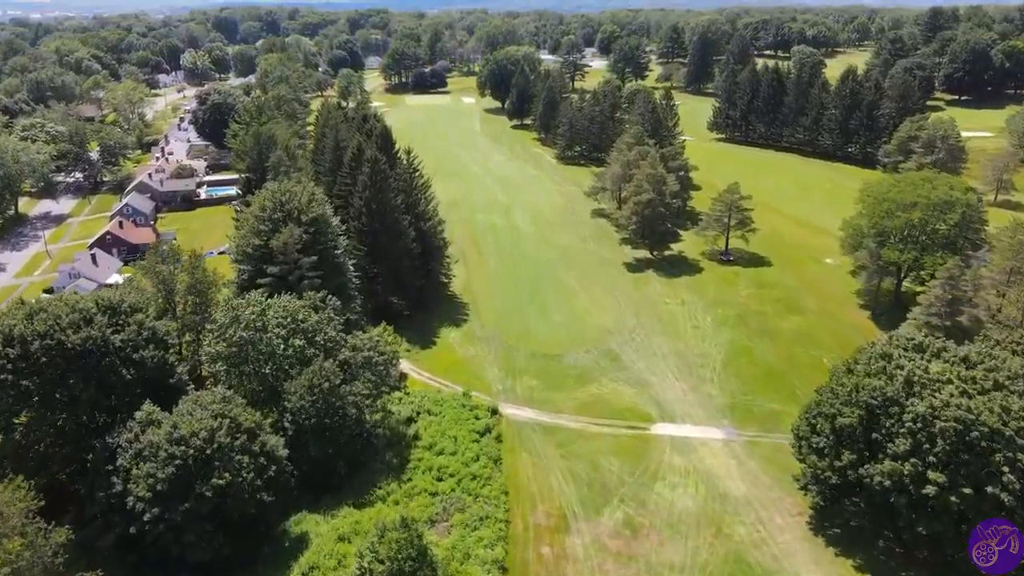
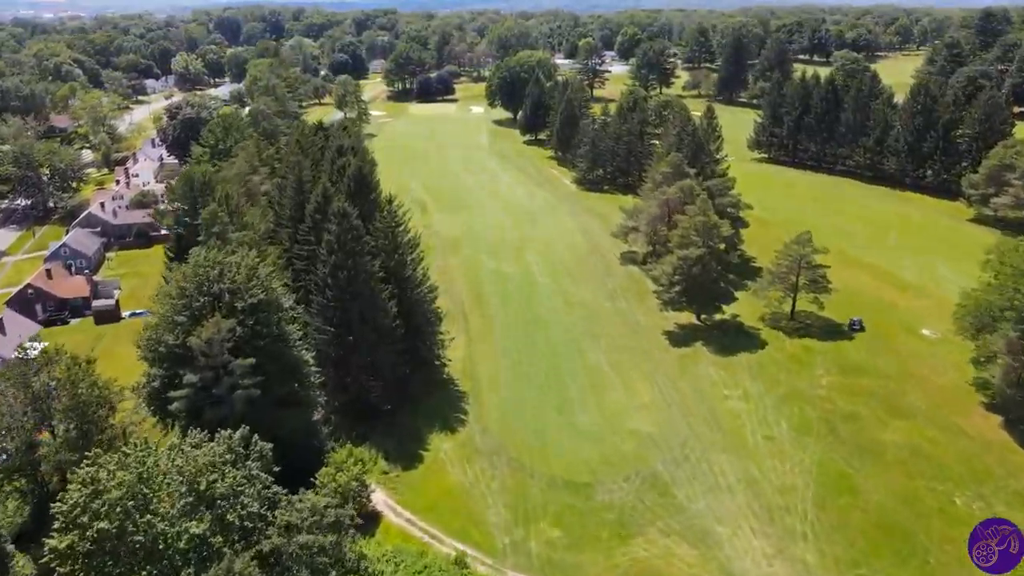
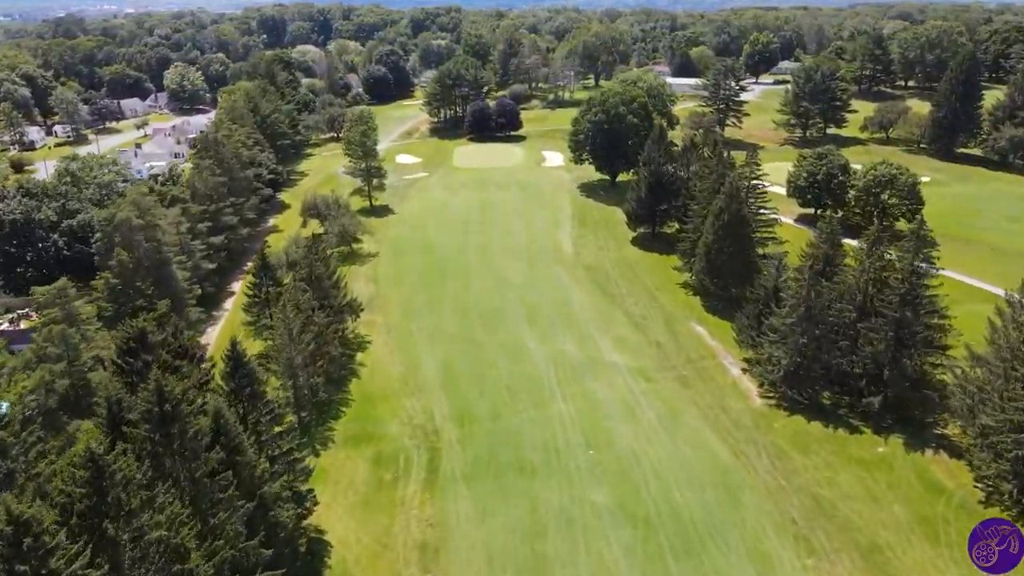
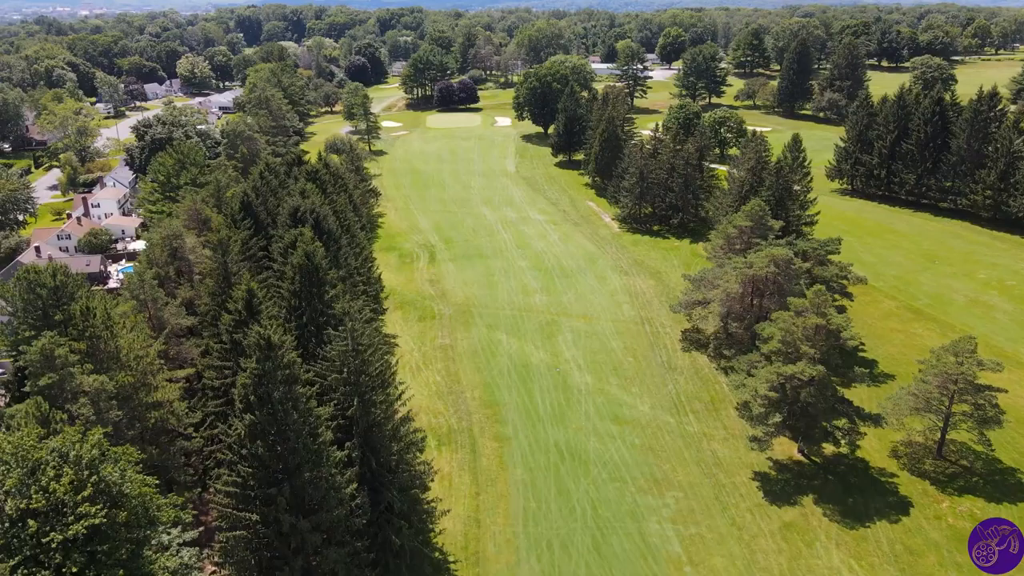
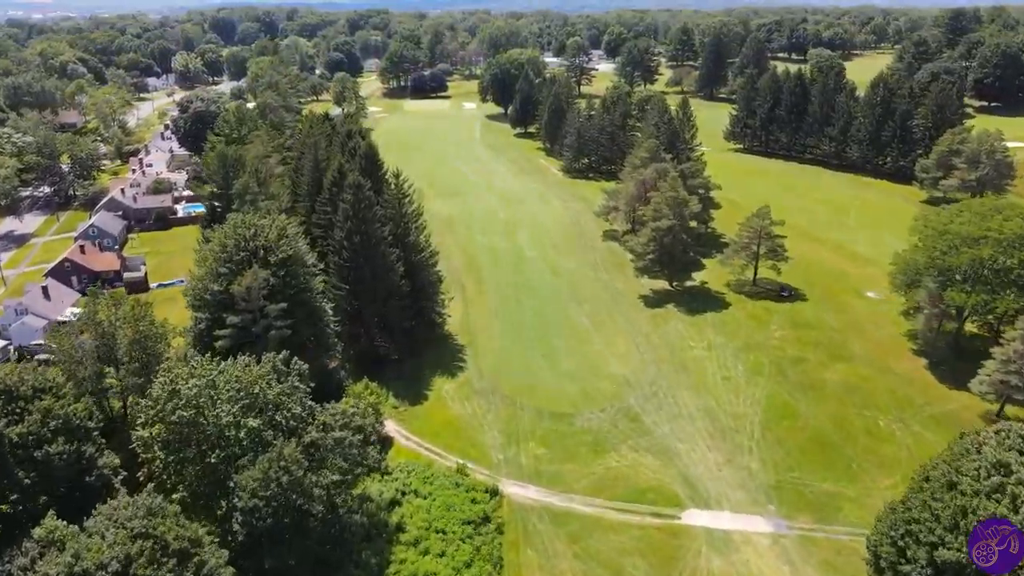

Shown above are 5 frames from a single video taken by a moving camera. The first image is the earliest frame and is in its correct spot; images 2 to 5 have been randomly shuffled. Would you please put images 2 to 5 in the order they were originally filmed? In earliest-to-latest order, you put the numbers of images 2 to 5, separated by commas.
5, 2, 4, 3
